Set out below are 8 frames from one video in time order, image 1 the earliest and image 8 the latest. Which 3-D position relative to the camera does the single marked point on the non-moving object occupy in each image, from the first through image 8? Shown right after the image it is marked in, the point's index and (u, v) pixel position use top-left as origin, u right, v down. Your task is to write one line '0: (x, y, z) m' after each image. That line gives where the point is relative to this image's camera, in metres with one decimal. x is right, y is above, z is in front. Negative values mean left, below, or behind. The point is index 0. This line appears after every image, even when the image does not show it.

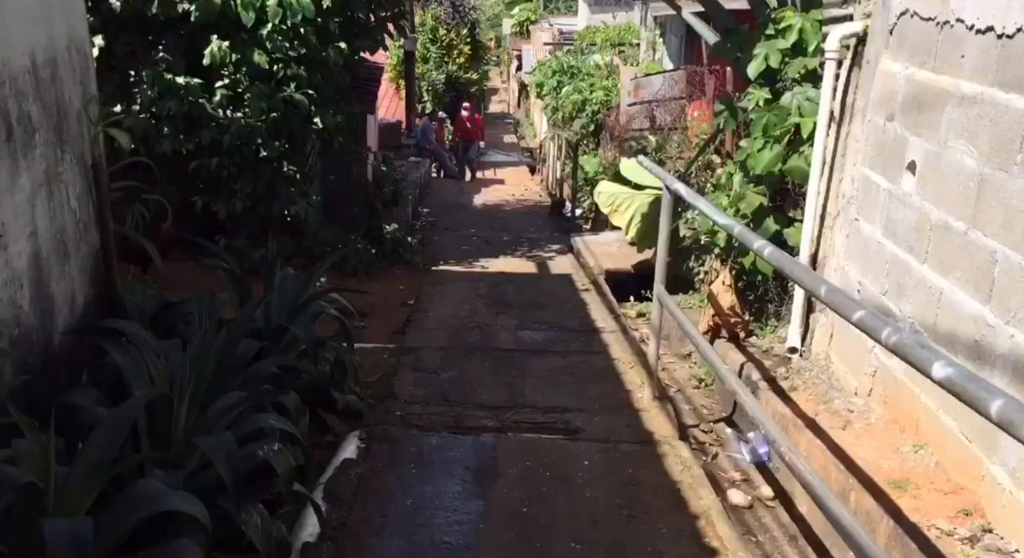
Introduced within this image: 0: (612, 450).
0: (+0.3, -0.6, +3.2) m
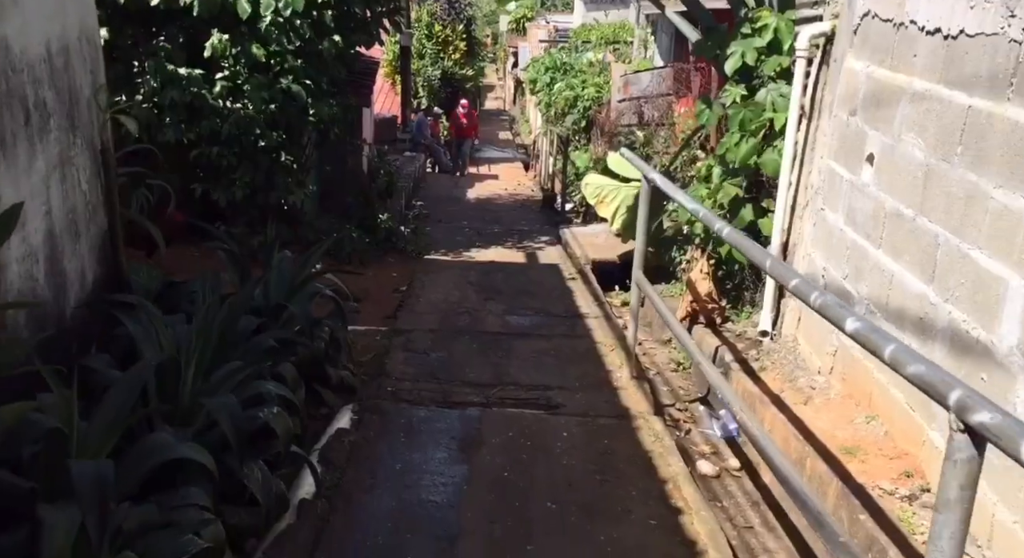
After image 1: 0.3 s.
0: (+0.3, -0.5, +3.4) m
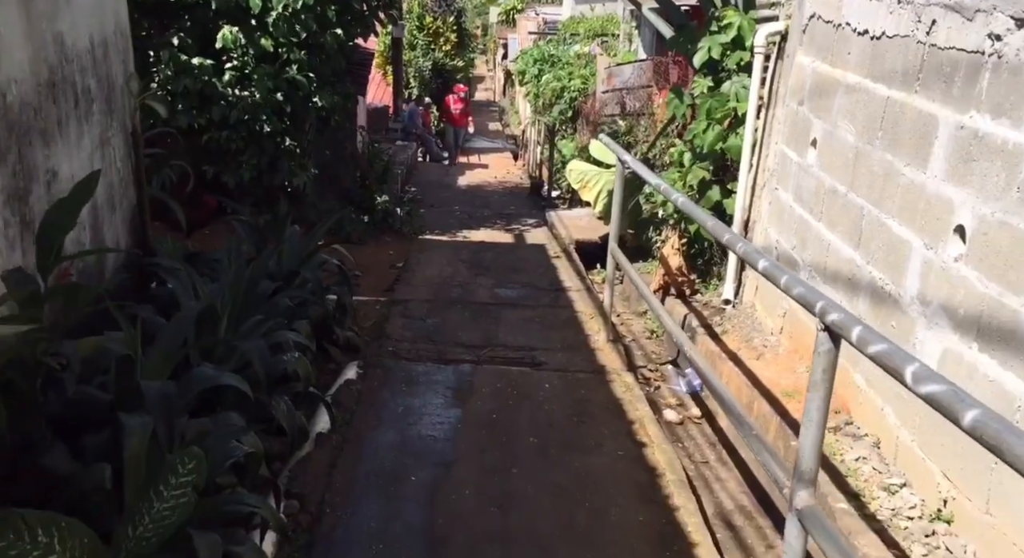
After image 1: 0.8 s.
0: (+0.2, -0.4, +3.8) m
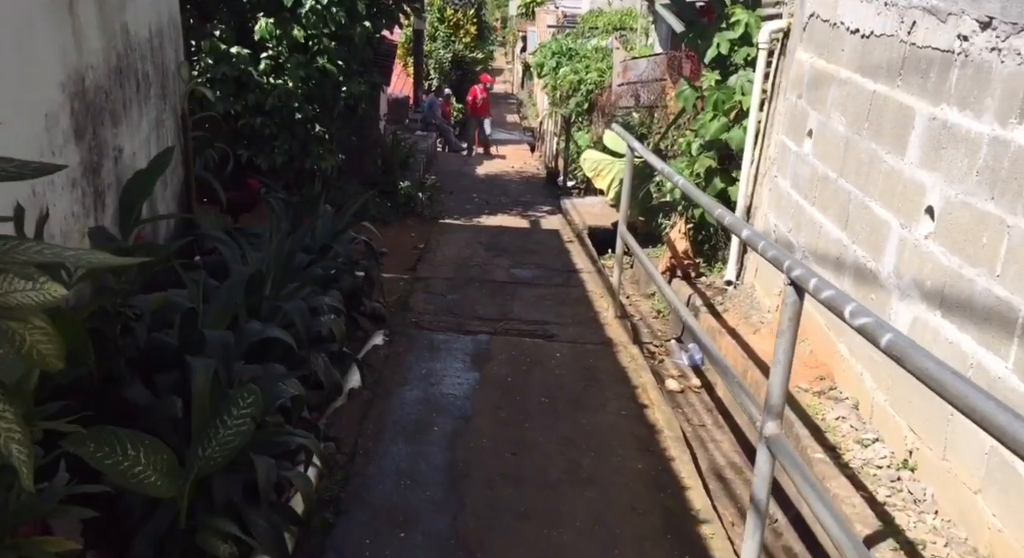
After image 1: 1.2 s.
0: (+0.3, -0.3, +4.1) m
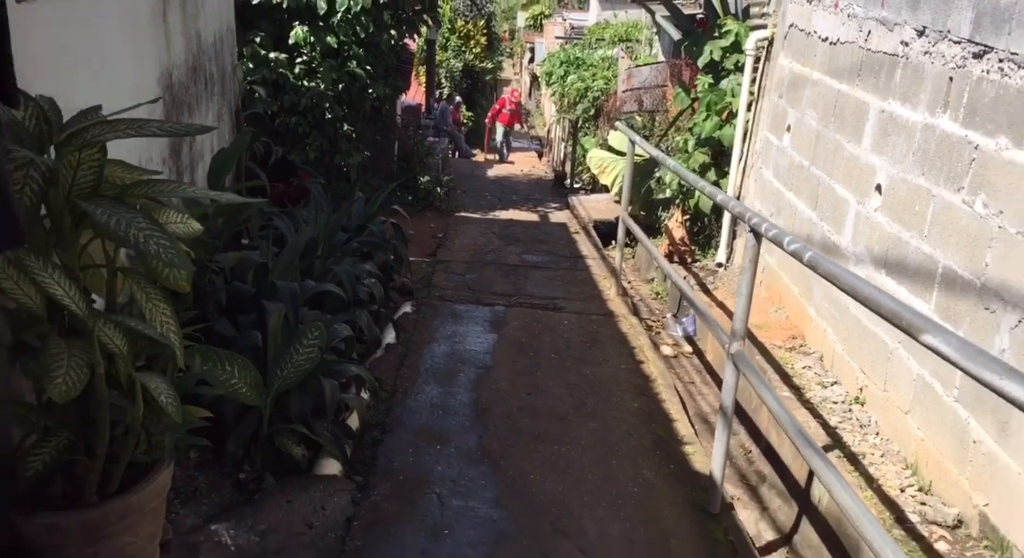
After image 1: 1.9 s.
0: (+0.4, -0.2, +4.7) m
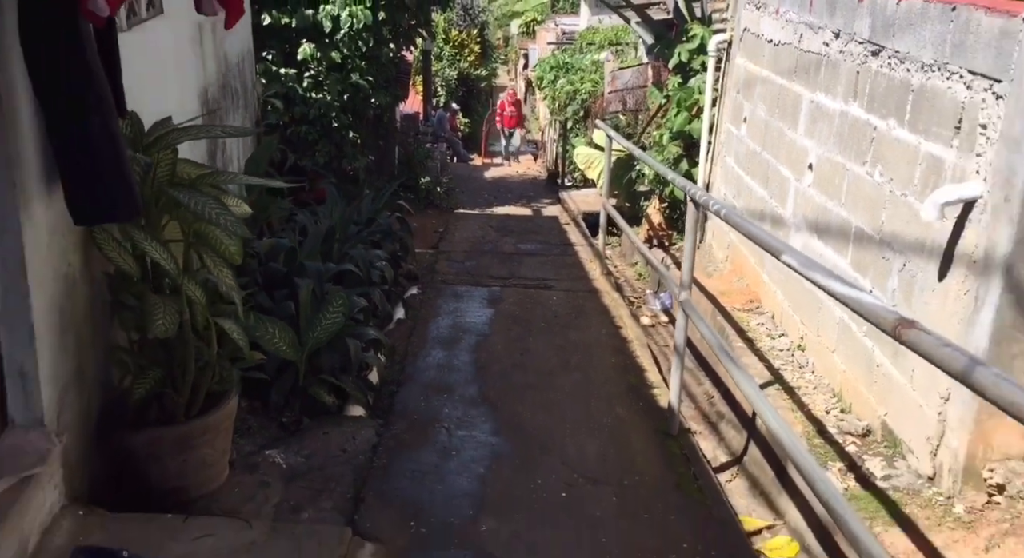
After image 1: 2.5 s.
0: (+0.3, -0.1, +5.2) m
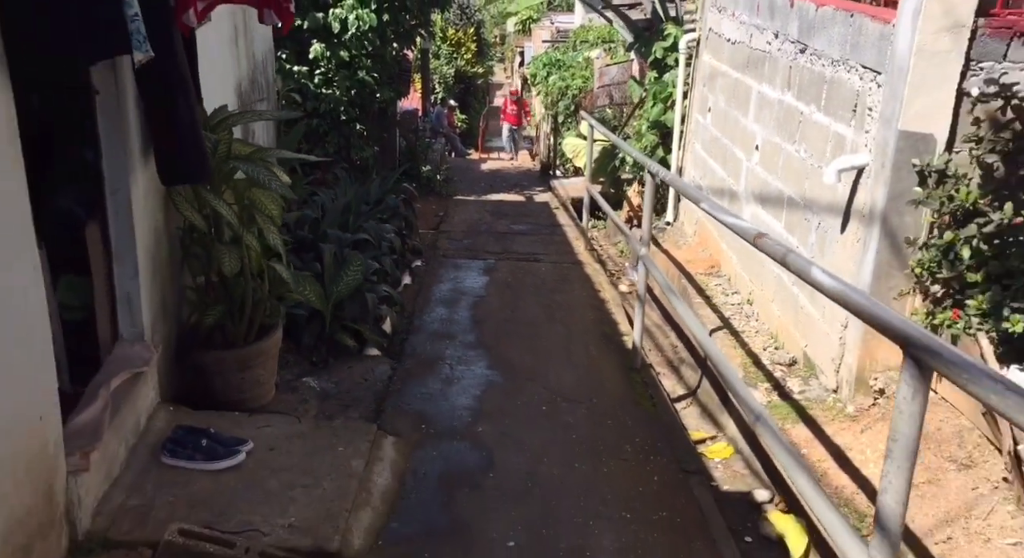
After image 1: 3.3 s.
0: (+0.3, +0.1, +5.9) m
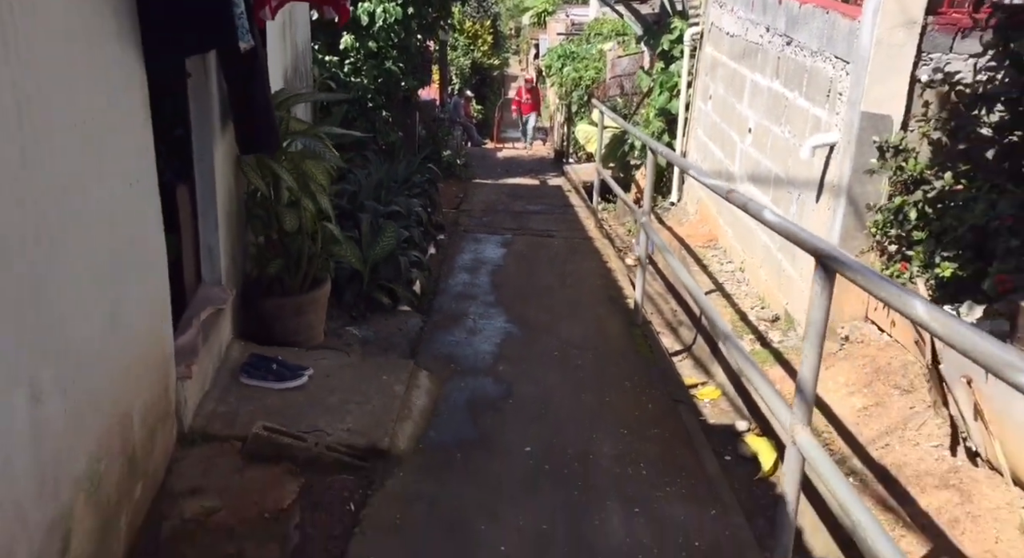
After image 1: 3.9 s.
0: (+0.4, +0.3, +6.4) m
